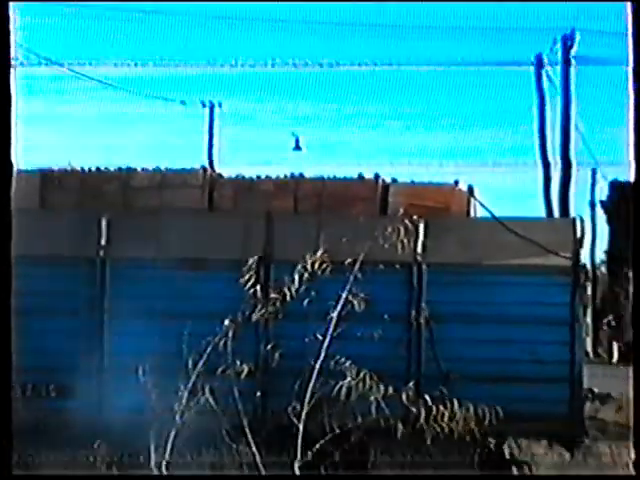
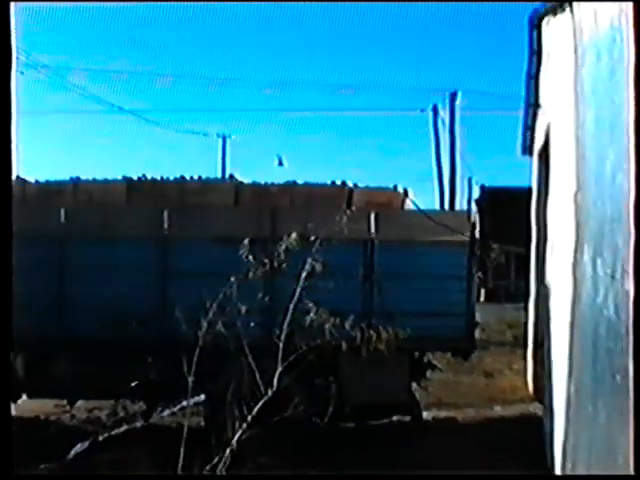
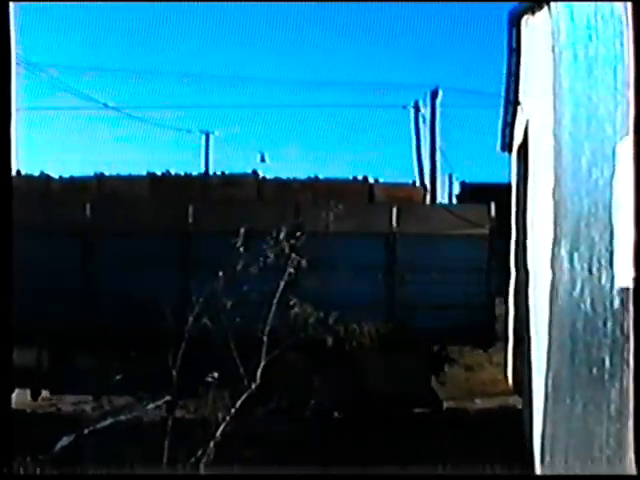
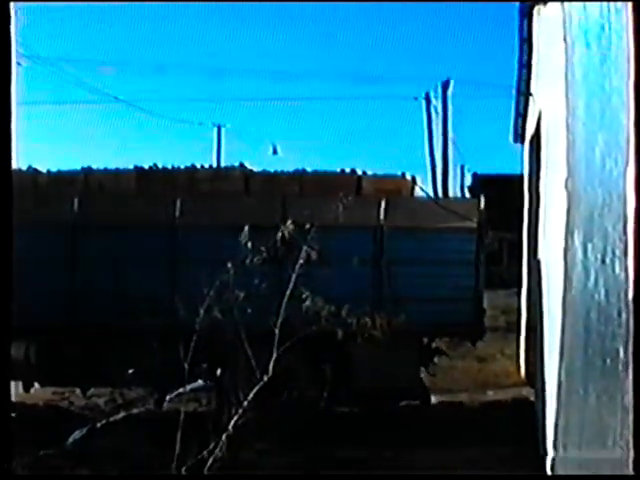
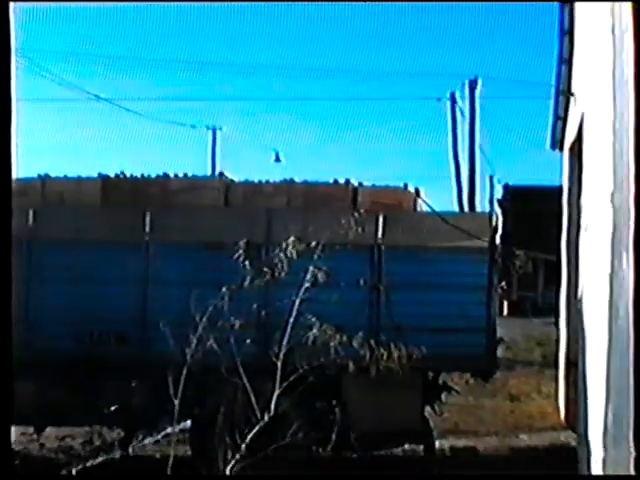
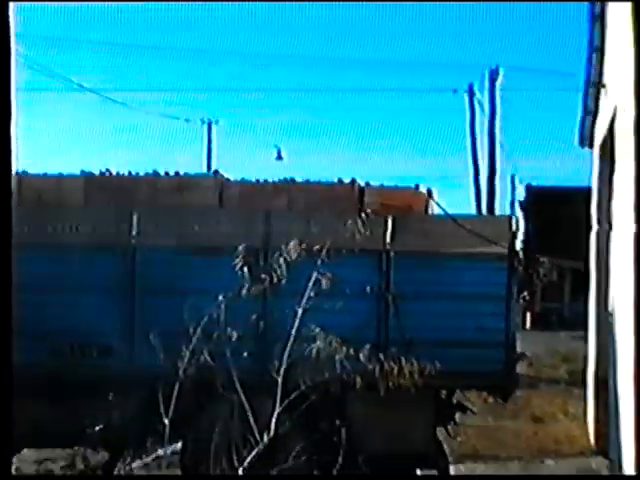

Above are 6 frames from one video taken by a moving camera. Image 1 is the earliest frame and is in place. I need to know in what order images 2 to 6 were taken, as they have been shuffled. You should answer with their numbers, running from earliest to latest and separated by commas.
6, 5, 2, 4, 3
